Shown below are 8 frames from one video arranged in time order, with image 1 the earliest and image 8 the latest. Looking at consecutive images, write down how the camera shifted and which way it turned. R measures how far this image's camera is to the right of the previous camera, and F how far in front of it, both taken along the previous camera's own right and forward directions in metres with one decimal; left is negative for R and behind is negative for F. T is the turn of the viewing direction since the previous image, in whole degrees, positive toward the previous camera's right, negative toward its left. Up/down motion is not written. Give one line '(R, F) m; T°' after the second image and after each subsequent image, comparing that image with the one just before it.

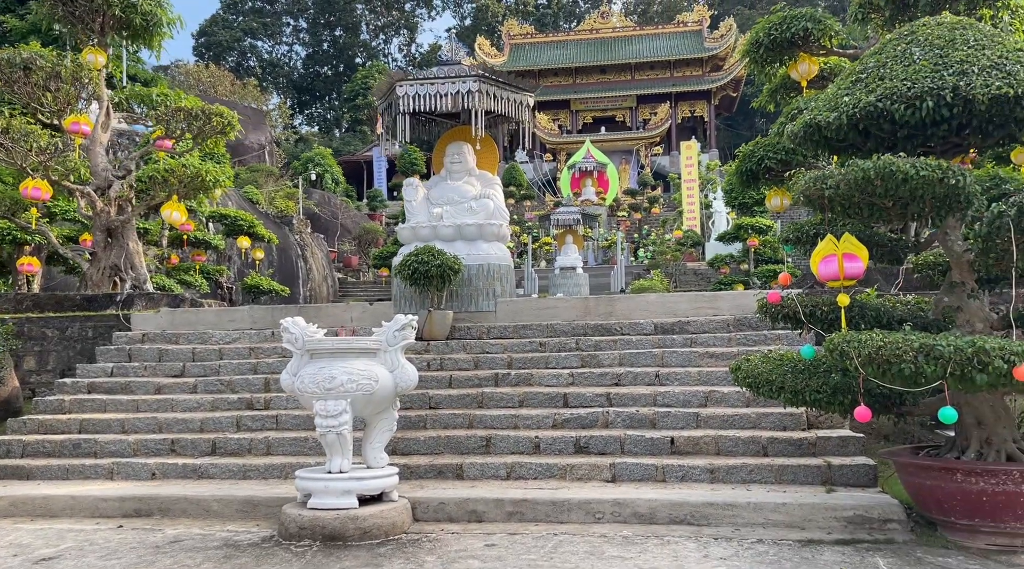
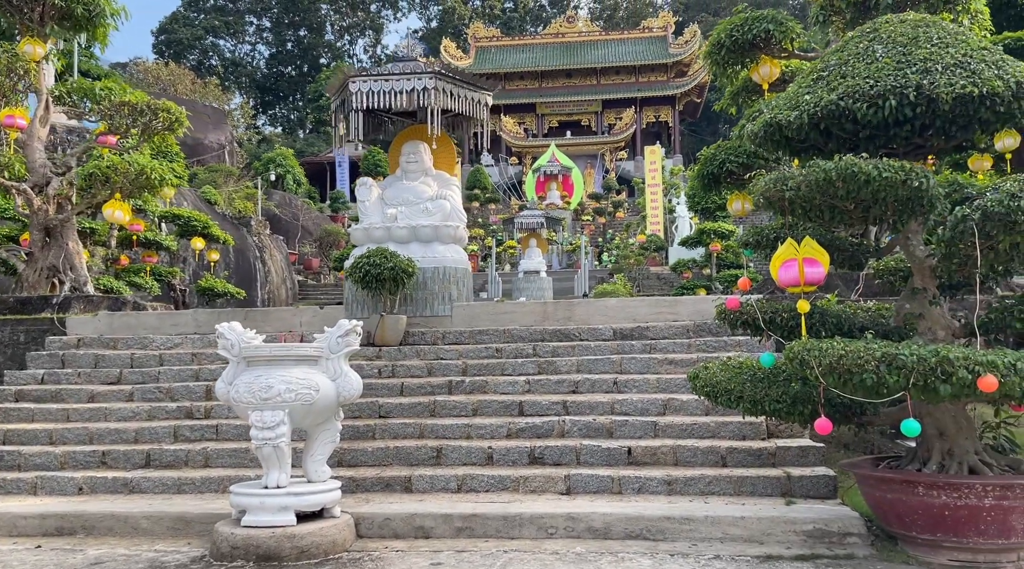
(+0.1, +0.2) m; +2°
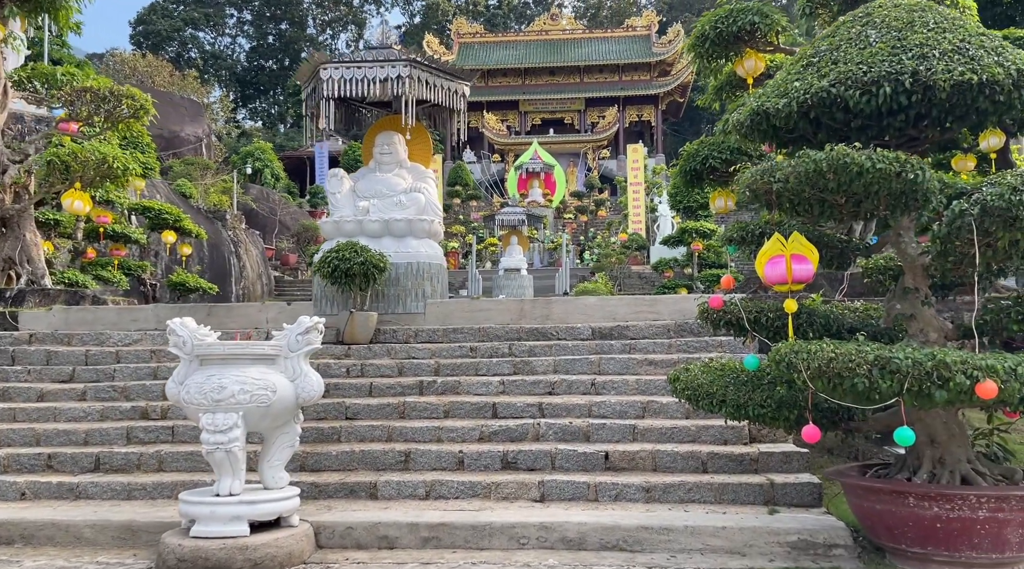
(+0.1, +0.3) m; +1°
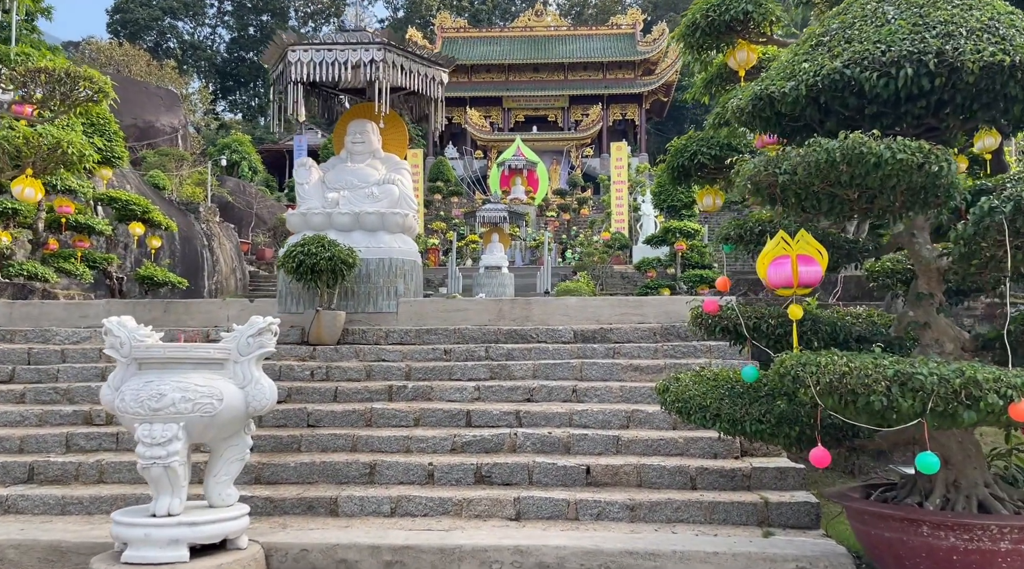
(0.0, +0.5) m; +1°
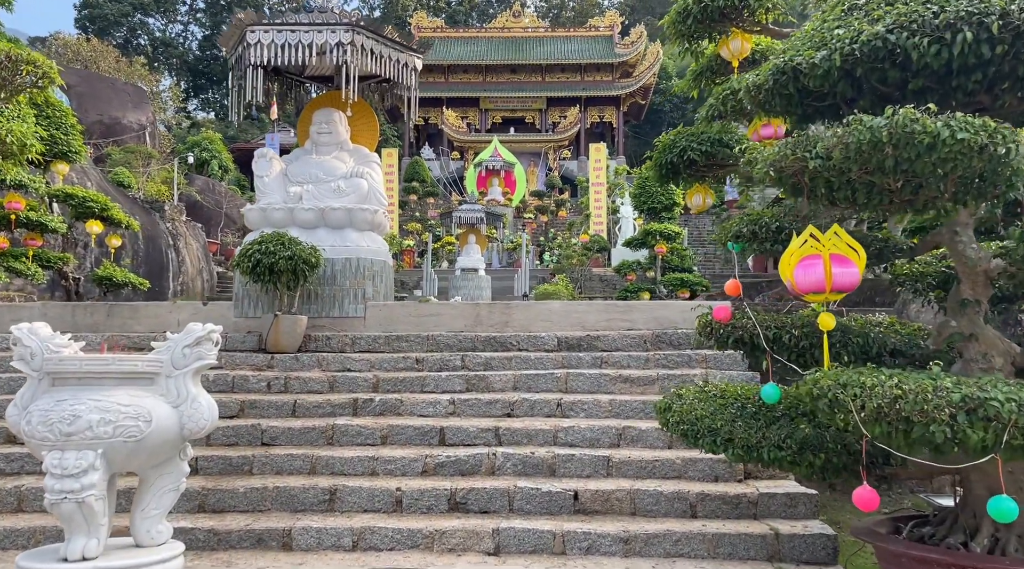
(0.0, +0.6) m; +1°
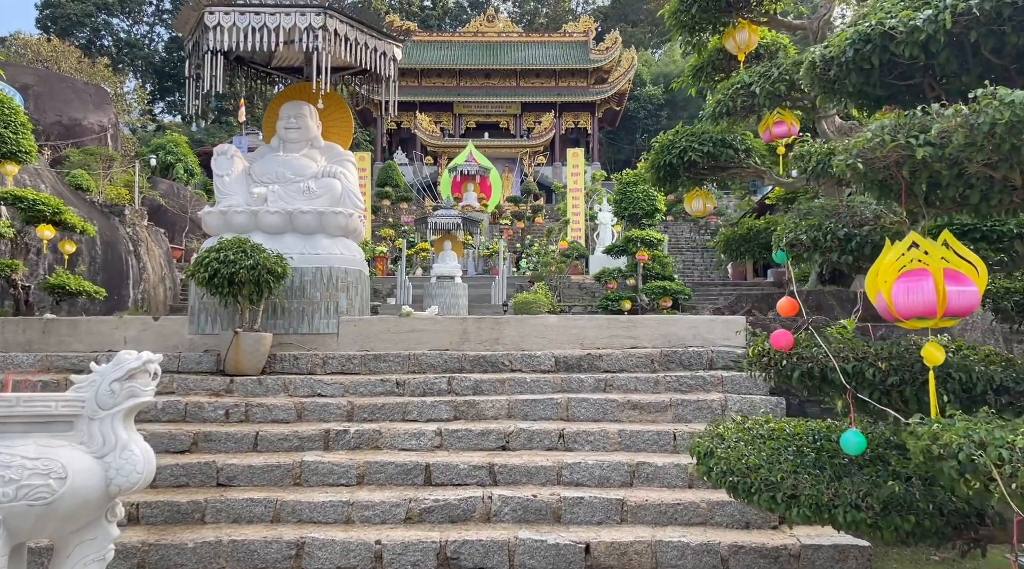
(-0.1, +0.8) m; +2°
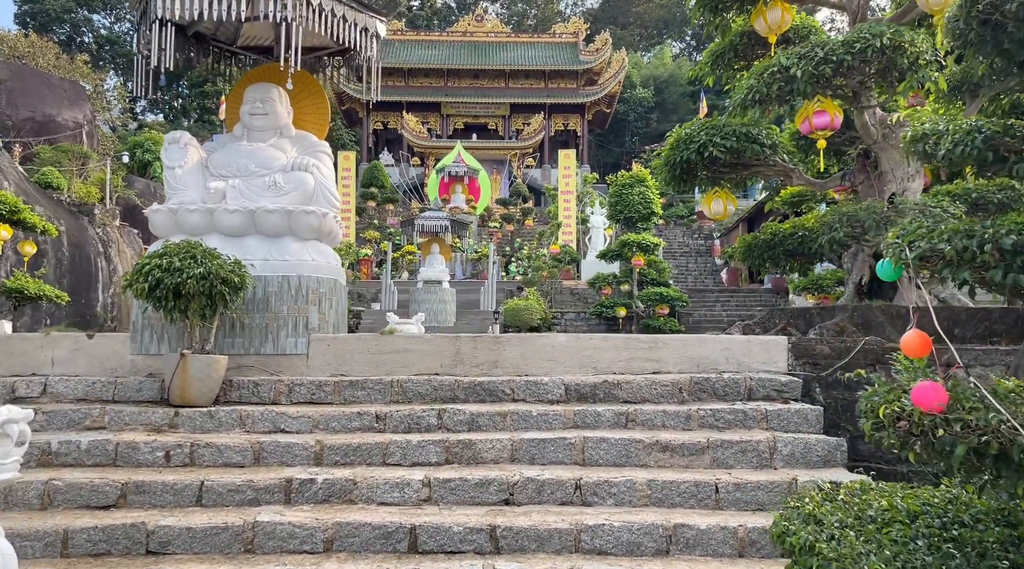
(-0.1, +1.0) m; +1°
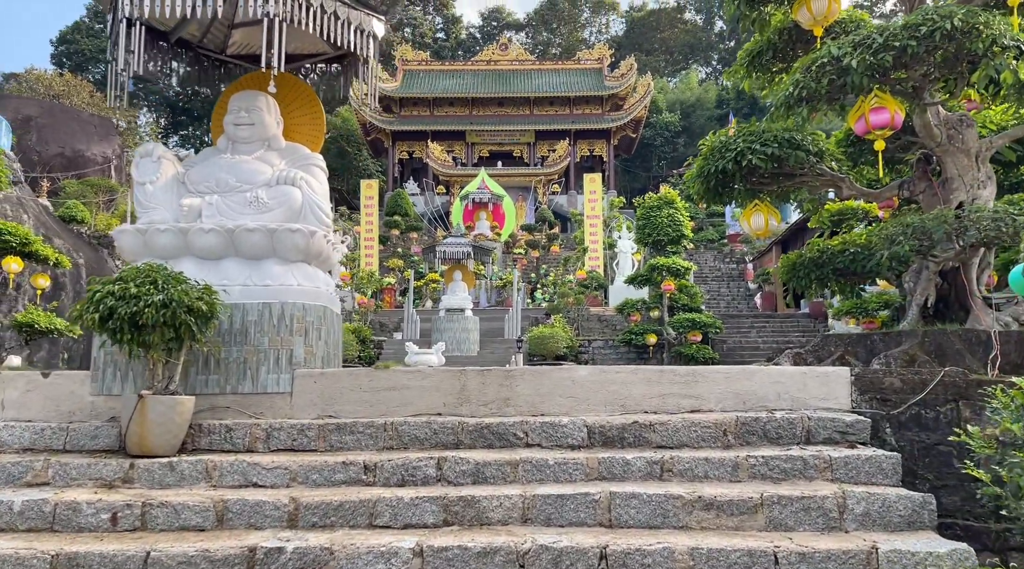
(+0.1, +0.8) m; -2°
